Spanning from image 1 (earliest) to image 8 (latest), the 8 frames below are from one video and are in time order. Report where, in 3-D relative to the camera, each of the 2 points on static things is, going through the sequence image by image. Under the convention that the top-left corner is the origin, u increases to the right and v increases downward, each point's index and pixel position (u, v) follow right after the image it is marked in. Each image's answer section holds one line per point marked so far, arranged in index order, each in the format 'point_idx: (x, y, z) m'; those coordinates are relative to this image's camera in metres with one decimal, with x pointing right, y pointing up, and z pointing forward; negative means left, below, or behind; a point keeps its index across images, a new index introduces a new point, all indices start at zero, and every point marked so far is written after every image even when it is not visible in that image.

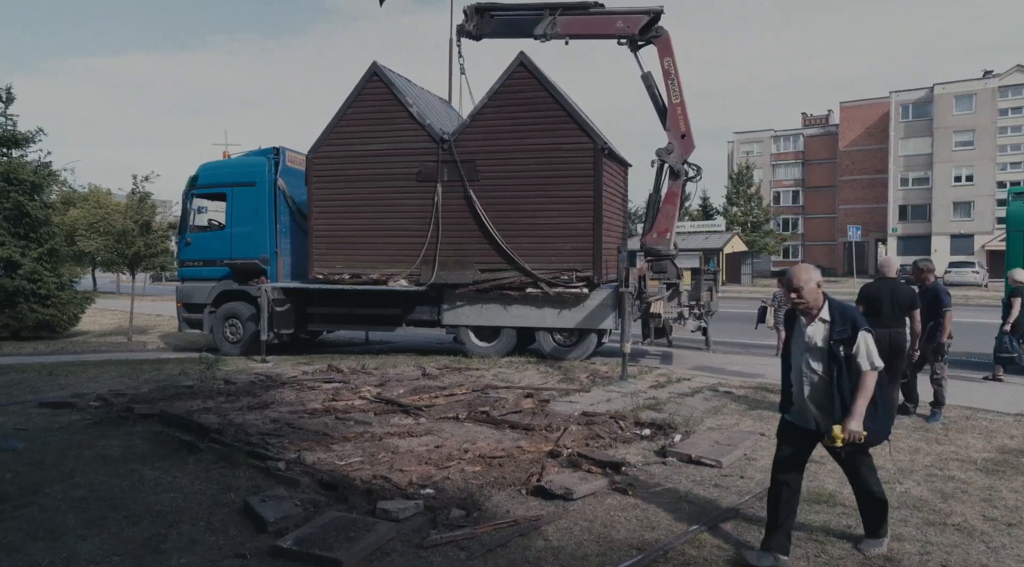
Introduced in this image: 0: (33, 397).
0: (-6.3, -1.5, +9.2) m
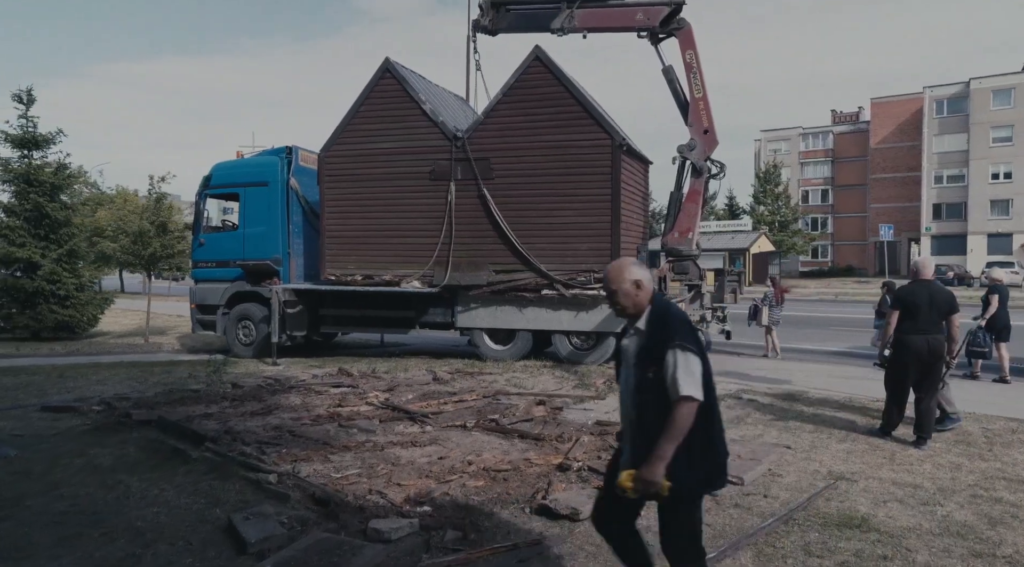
0: (-6.1, -1.5, +9.0) m
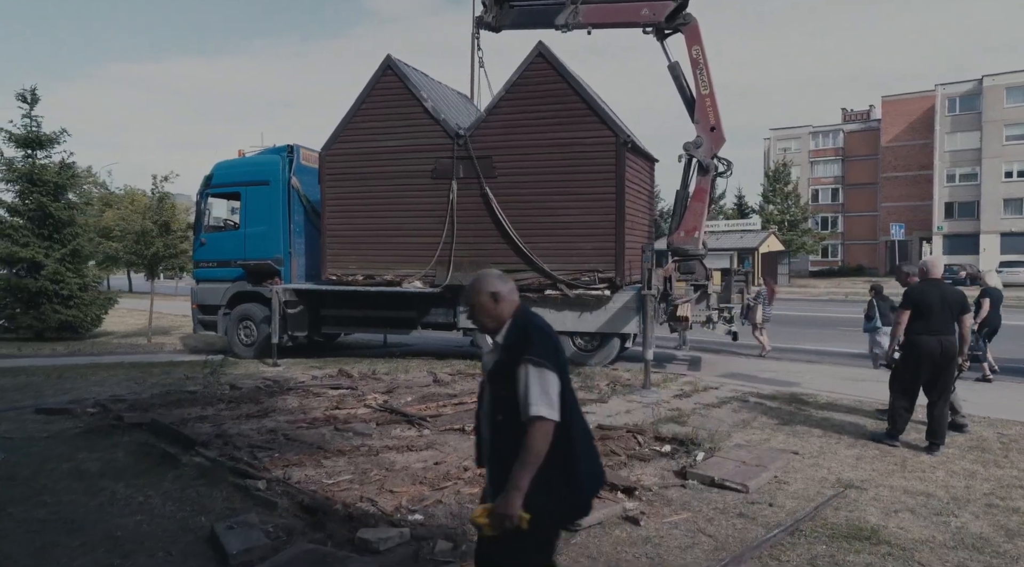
0: (-6.1, -1.5, +8.9) m
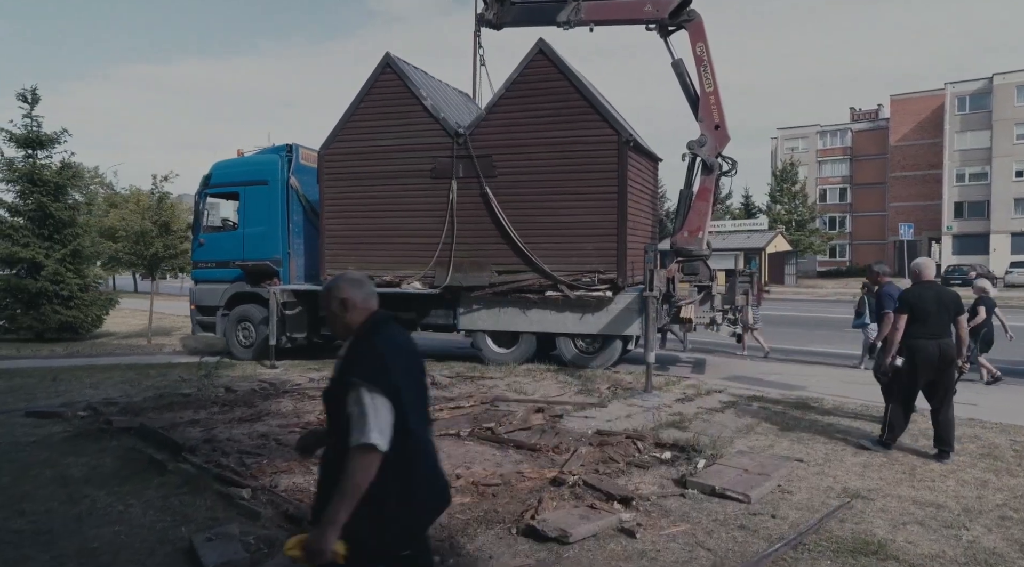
0: (-6.1, -1.5, +8.8) m
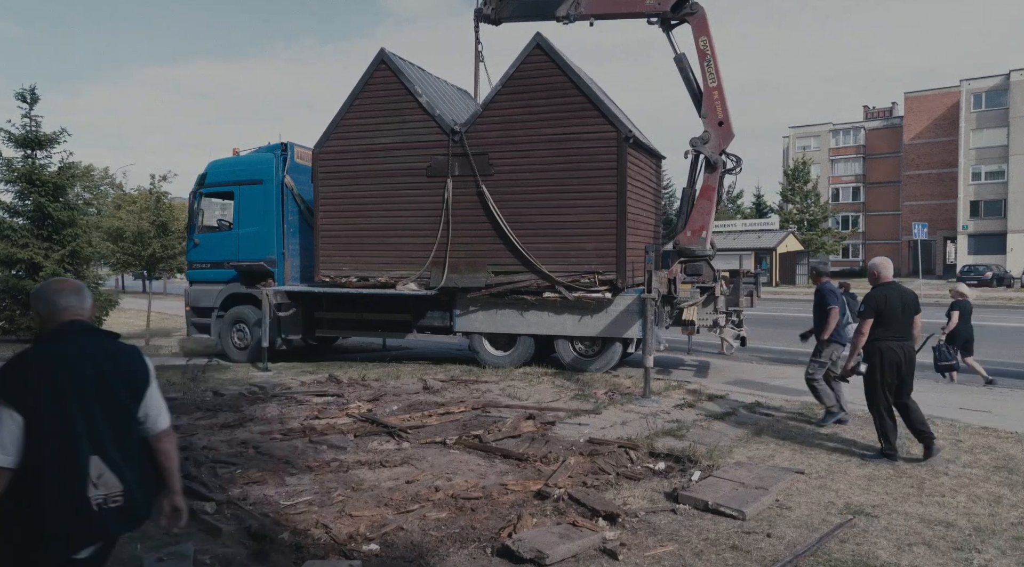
0: (-6.2, -1.6, +8.6) m
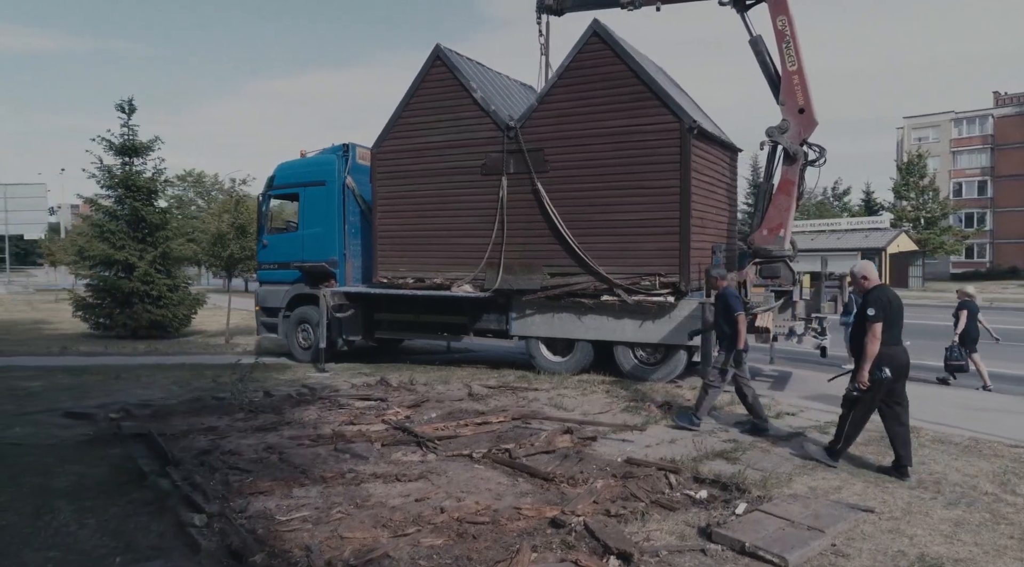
0: (-5.6, -1.6, +8.9) m
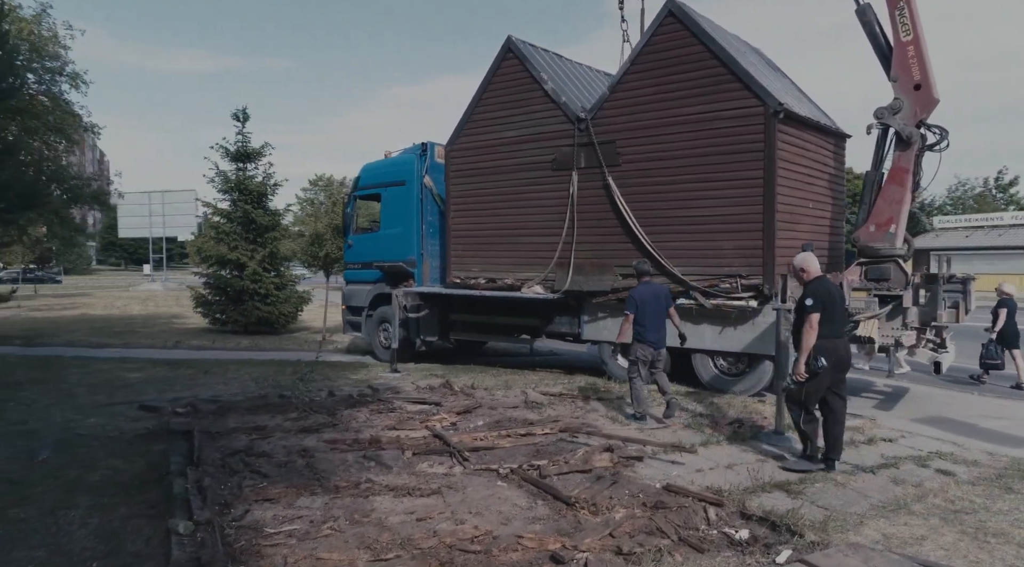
0: (-4.8, -1.5, +9.3) m
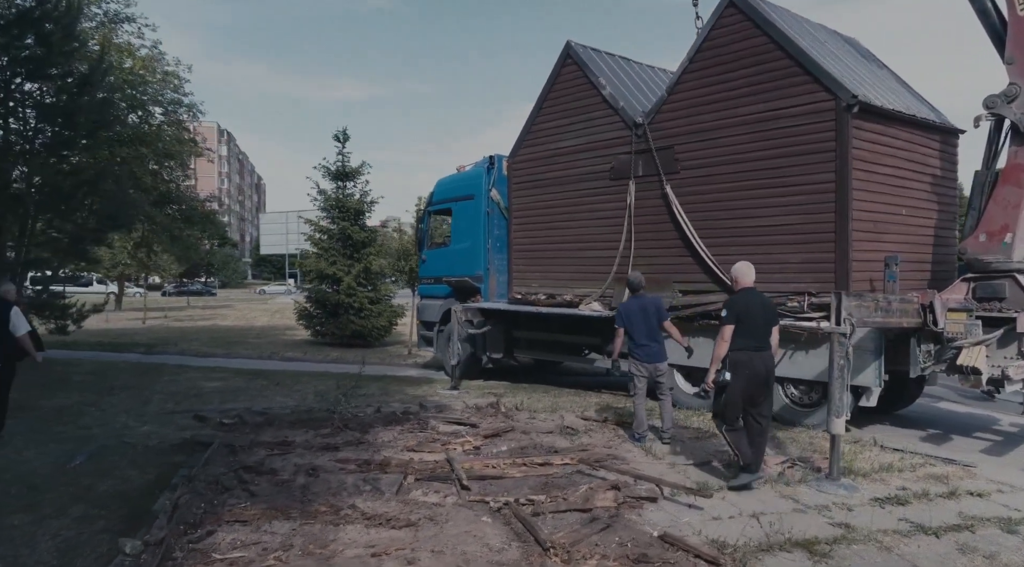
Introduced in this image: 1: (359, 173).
0: (-4.2, -1.7, +9.6) m
1: (-4.3, +3.1, +19.5) m
